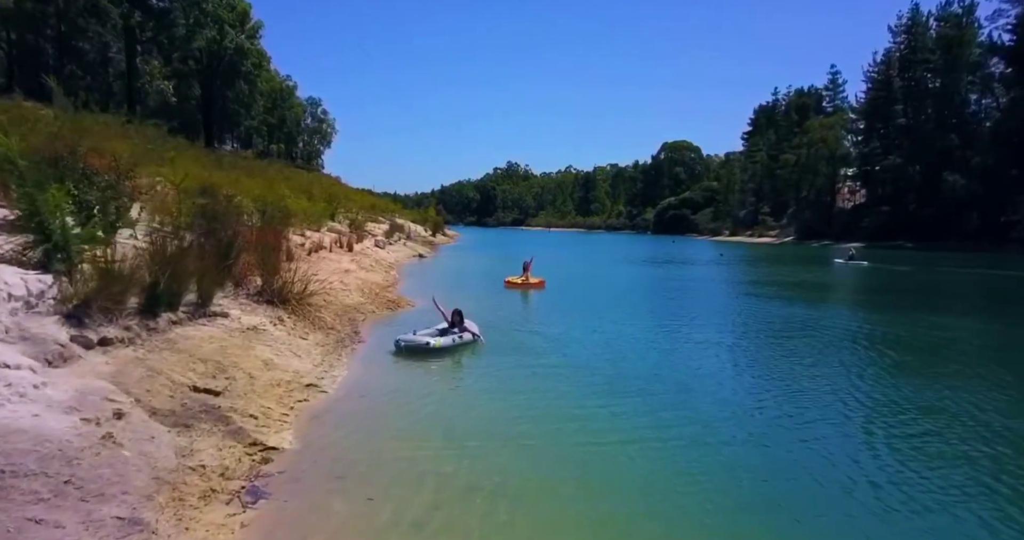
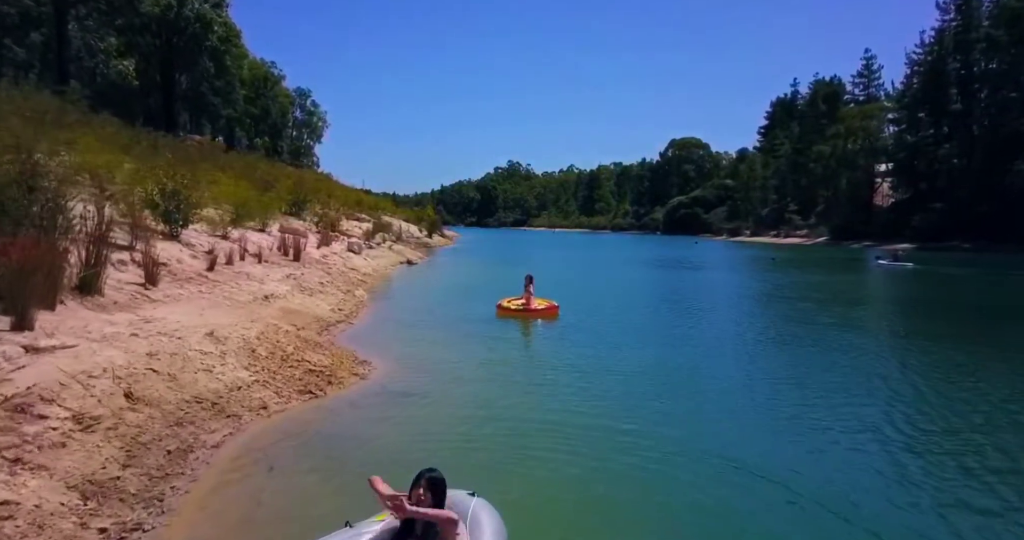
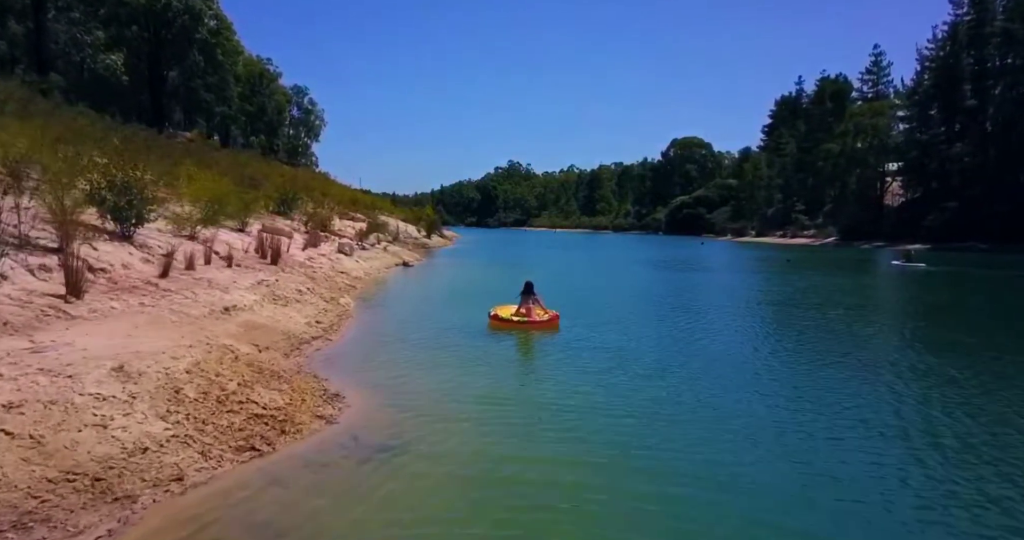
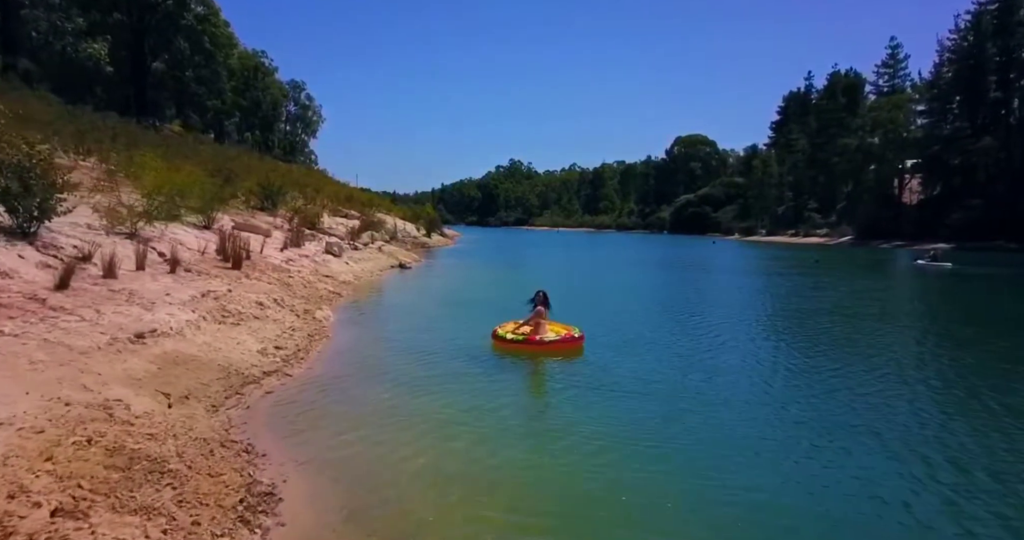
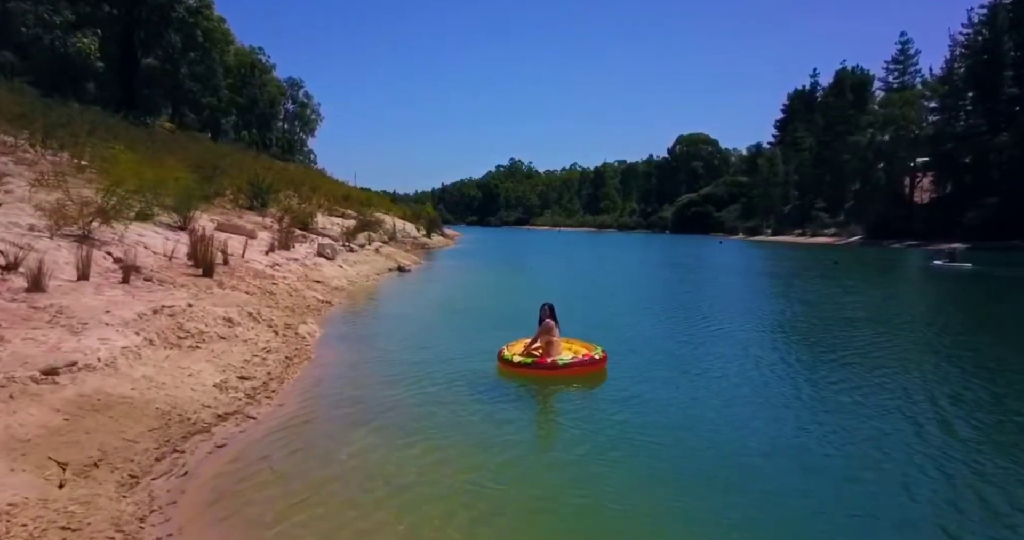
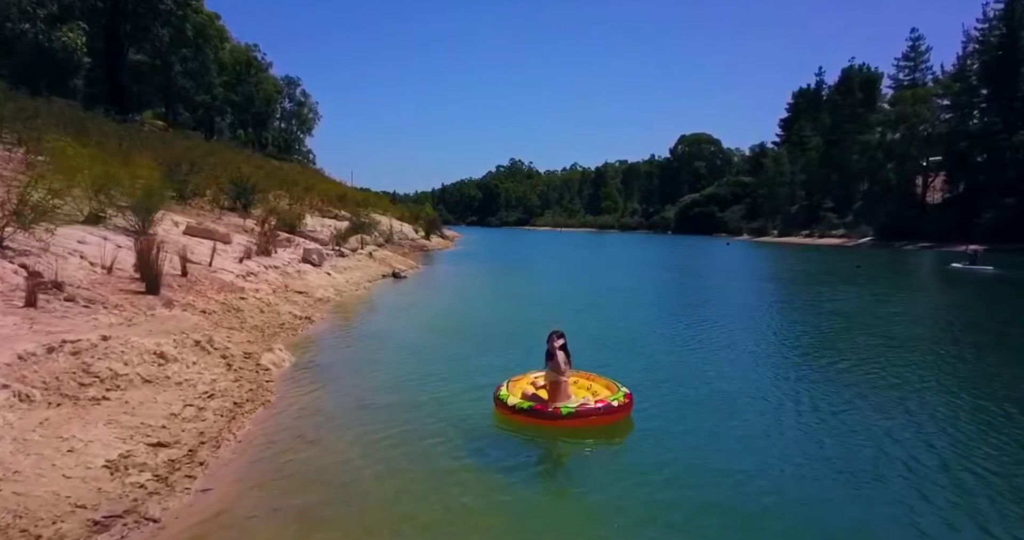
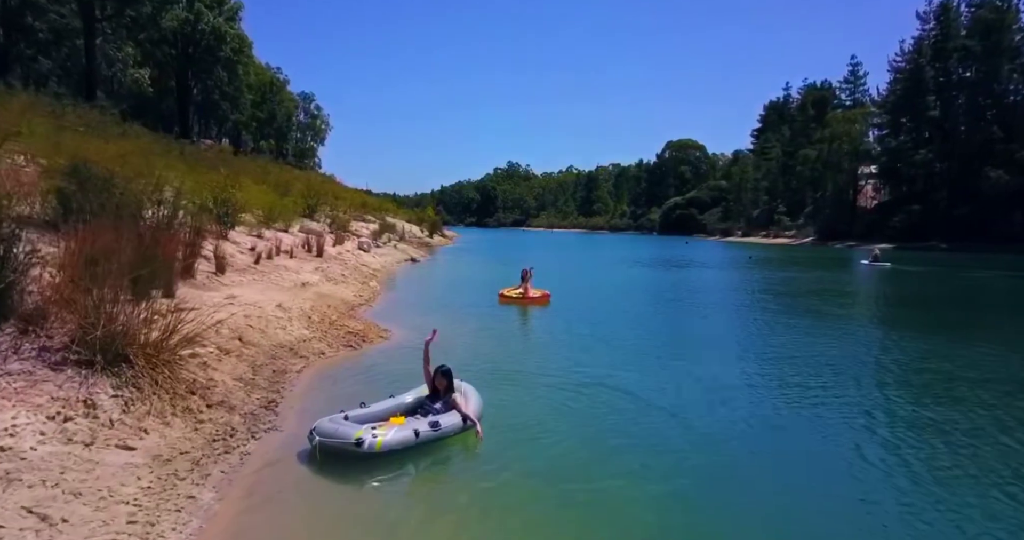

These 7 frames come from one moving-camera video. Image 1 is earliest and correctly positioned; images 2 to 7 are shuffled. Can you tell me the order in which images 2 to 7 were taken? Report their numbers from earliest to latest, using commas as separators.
7, 2, 3, 4, 5, 6
